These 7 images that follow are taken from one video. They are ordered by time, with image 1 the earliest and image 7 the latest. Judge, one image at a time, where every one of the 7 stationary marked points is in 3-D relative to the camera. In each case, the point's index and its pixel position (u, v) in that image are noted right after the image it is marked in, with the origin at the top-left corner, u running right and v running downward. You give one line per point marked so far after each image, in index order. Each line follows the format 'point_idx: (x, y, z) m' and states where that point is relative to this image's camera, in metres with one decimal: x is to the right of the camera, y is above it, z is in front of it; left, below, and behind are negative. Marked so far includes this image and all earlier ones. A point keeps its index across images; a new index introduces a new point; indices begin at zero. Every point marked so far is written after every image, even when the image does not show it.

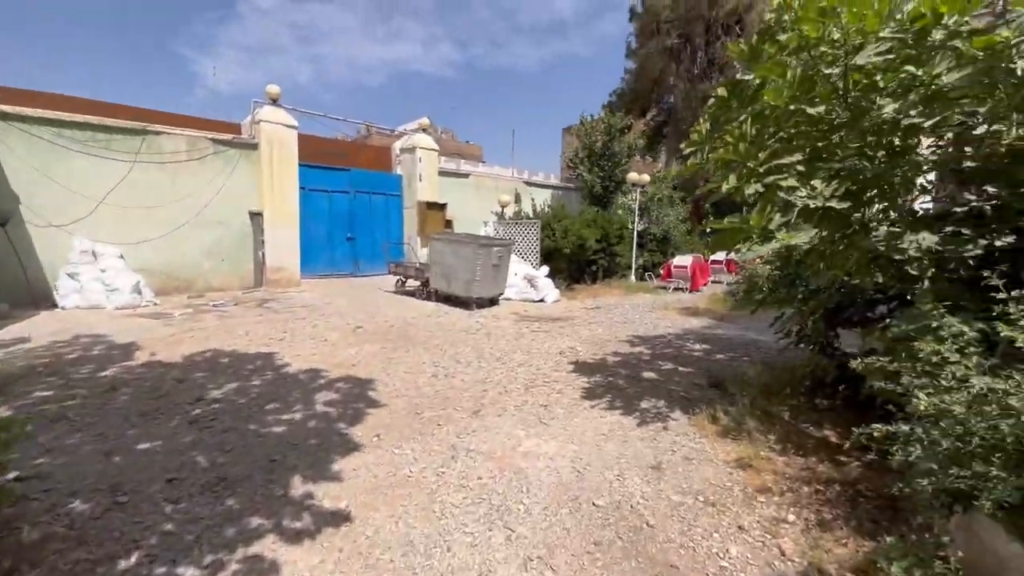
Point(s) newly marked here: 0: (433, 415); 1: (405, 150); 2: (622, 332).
0: (-0.7, -1.2, +4.5) m
1: (-3.3, +4.2, +14.7) m
2: (+1.9, -0.8, +8.5) m
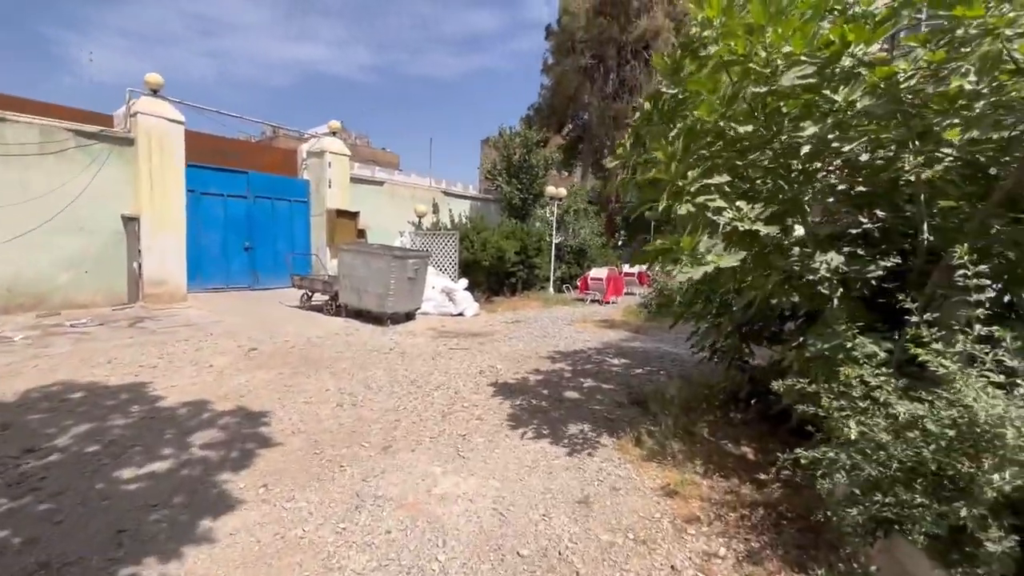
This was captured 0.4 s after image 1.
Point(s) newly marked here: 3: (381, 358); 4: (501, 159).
0: (-1.5, -1.4, +4.0) m
1: (-5.7, +3.8, +13.7) m
2: (+0.5, -1.0, +8.3) m
3: (-1.9, -1.0, +7.0) m
4: (-0.4, +5.0, +18.5) m
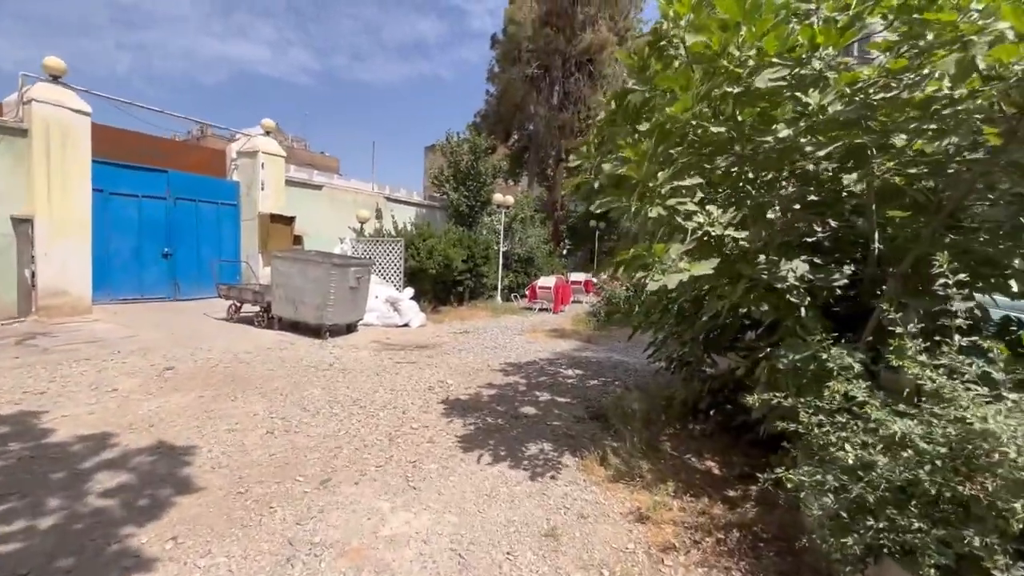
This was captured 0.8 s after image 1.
0: (-1.8, -1.5, +3.4) m
1: (-7.1, +3.5, +12.7) m
2: (-0.3, -1.2, +8.0) m
3: (-2.6, -1.2, +6.4) m
4: (-2.4, +4.7, +18.1) m
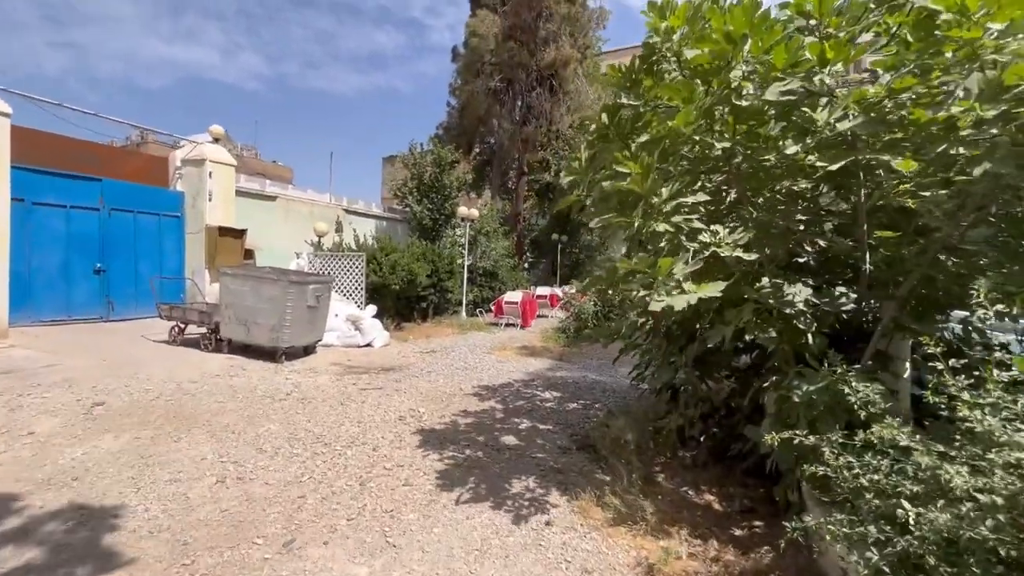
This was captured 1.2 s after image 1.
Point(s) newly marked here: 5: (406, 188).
0: (-1.8, -1.7, +2.9) m
1: (-7.9, +3.1, +11.8) m
2: (-0.7, -1.5, +7.6) m
3: (-2.8, -1.4, +5.8) m
4: (-3.7, +4.1, +17.6) m
5: (-3.9, +3.7, +17.7) m
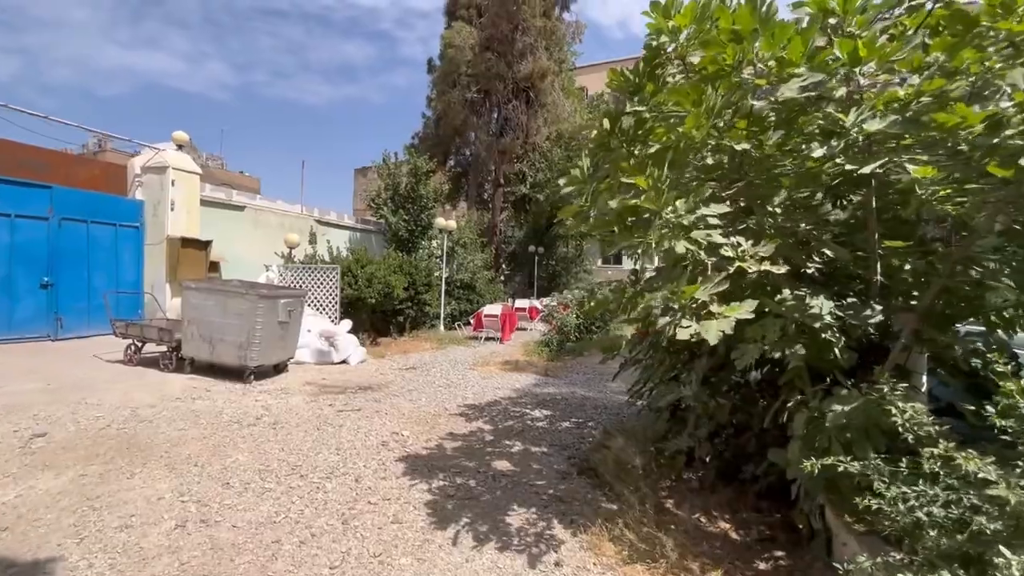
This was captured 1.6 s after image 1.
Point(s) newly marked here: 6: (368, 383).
0: (-1.7, -1.7, +2.4) m
1: (-8.3, +2.7, +11.1) m
2: (-0.9, -1.7, +7.2) m
3: (-2.9, -1.6, +5.3) m
4: (-4.5, +3.6, +17.2) m
5: (-4.7, +3.2, +17.2) m
6: (-2.5, -1.6, +8.3) m
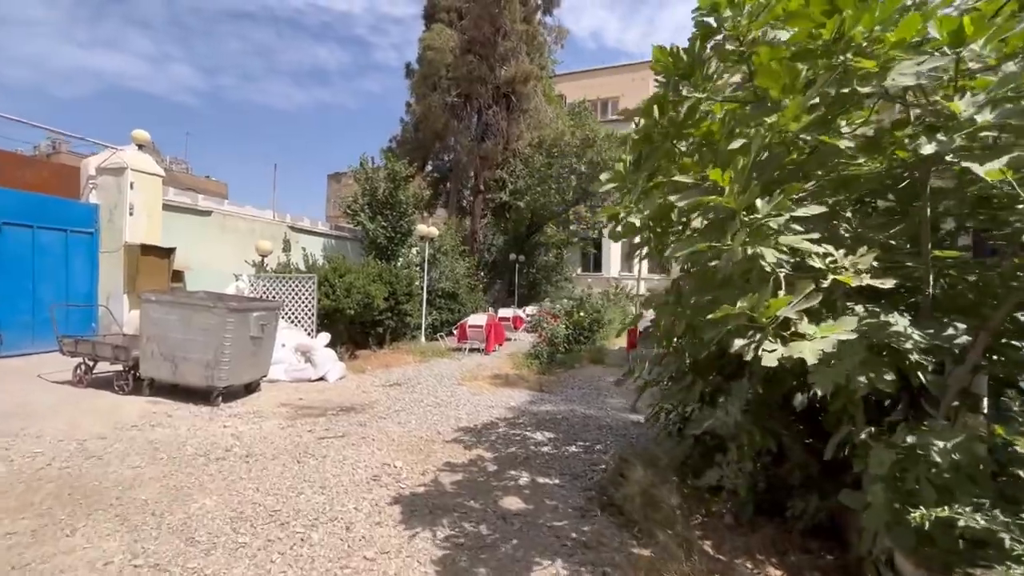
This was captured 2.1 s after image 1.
0: (-1.5, -1.8, +1.8) m
1: (-8.6, +2.5, +10.2) m
2: (-0.9, -1.8, +6.6) m
3: (-2.9, -1.7, +4.6) m
4: (-5.1, +3.3, +16.5) m
5: (-5.3, +2.9, +16.5) m
6: (-2.6, -1.8, +7.6) m
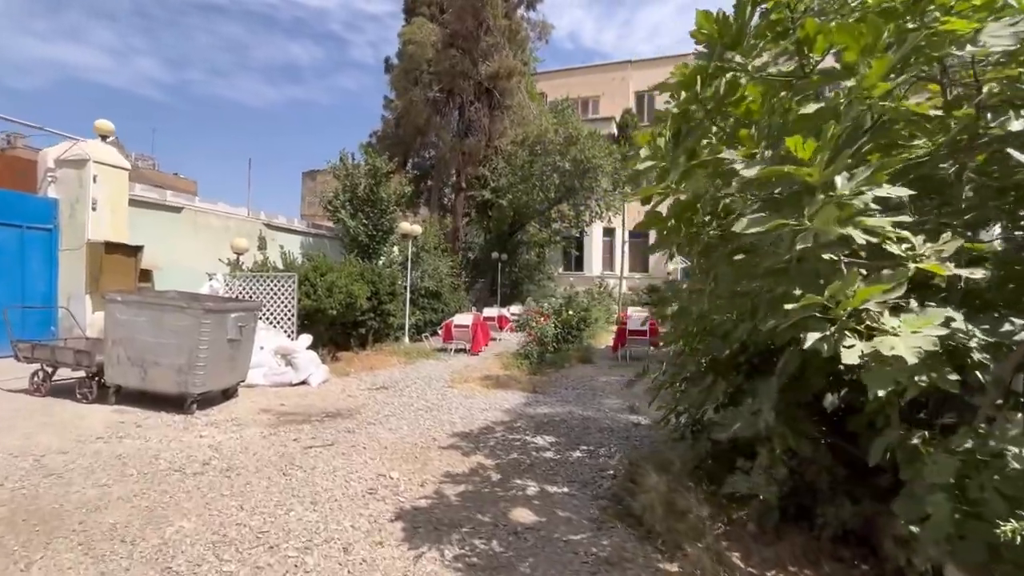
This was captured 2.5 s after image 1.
0: (-1.3, -1.8, +1.5) m
1: (-8.8, +2.5, +9.5) m
2: (-1.0, -1.8, +6.2) m
3: (-2.8, -1.7, +4.2) m
4: (-5.6, +3.3, +15.9) m
5: (-5.8, +2.9, +15.9) m
6: (-2.7, -1.8, +7.2) m
